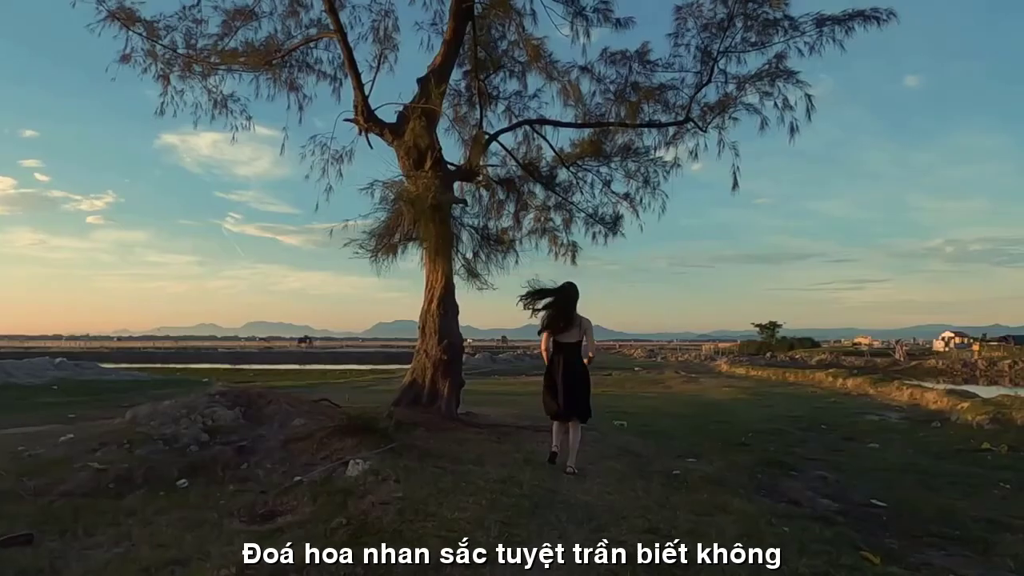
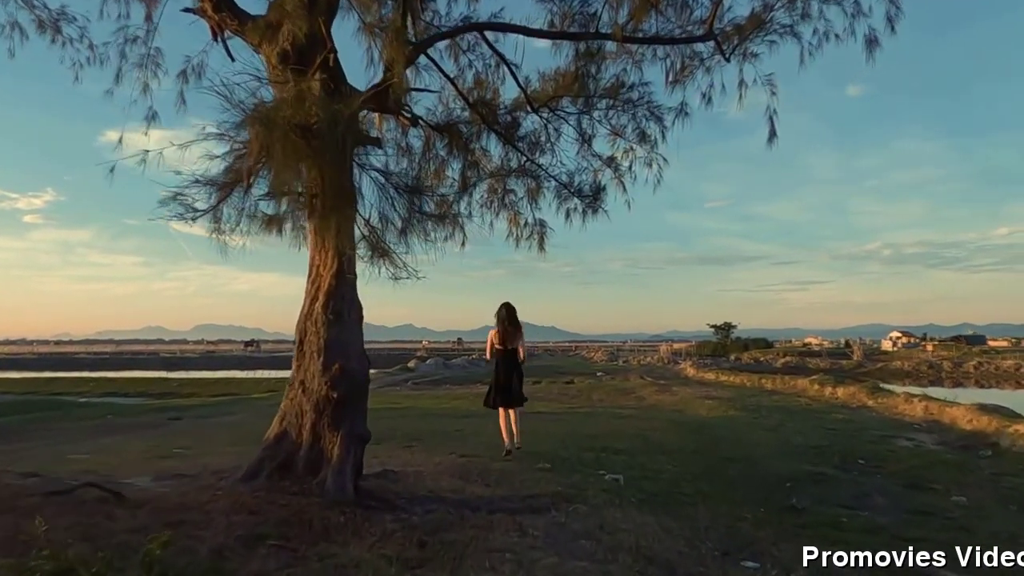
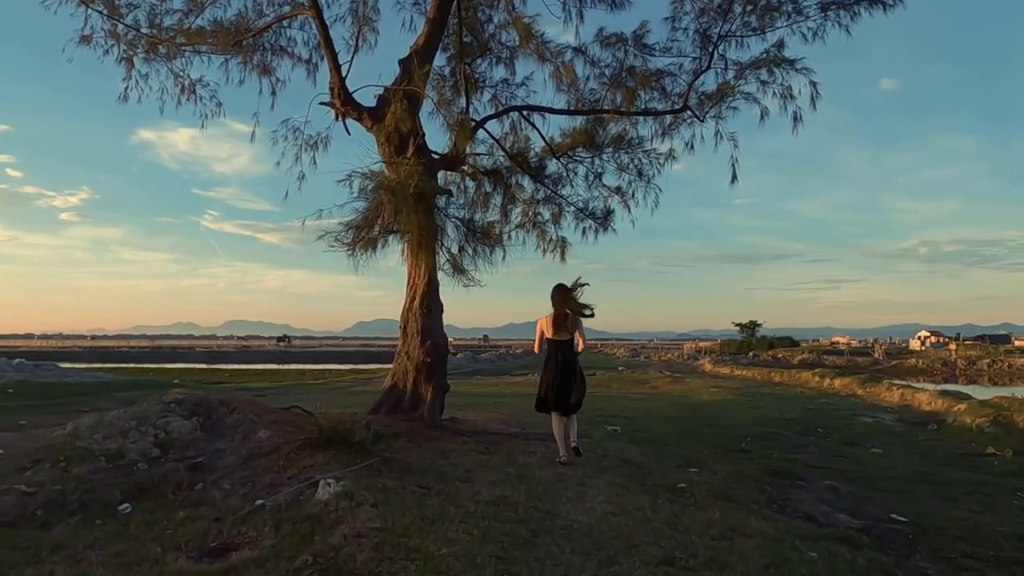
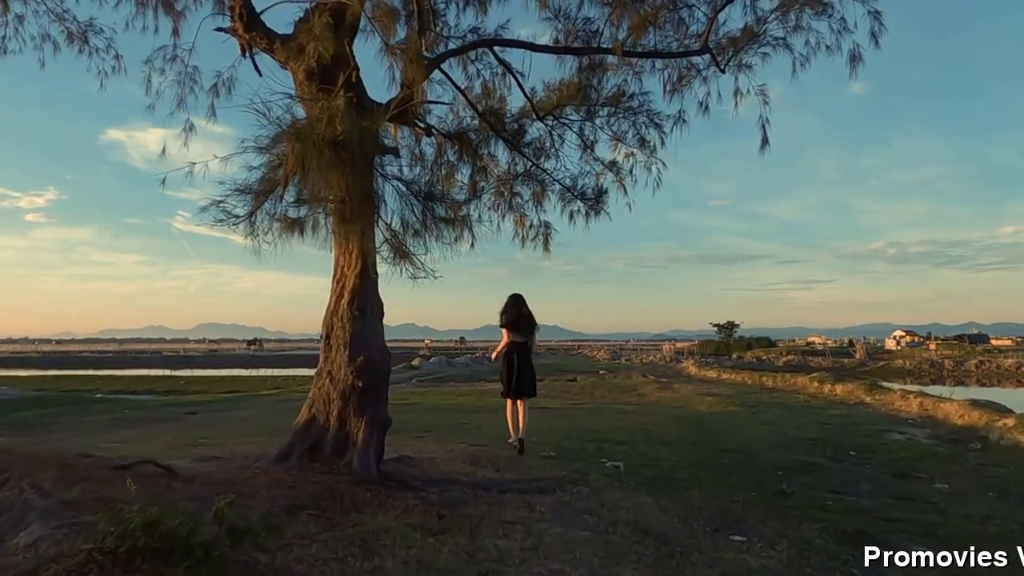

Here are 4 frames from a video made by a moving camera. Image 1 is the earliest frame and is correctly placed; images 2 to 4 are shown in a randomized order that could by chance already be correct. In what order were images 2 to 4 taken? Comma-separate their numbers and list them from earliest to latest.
3, 4, 2
